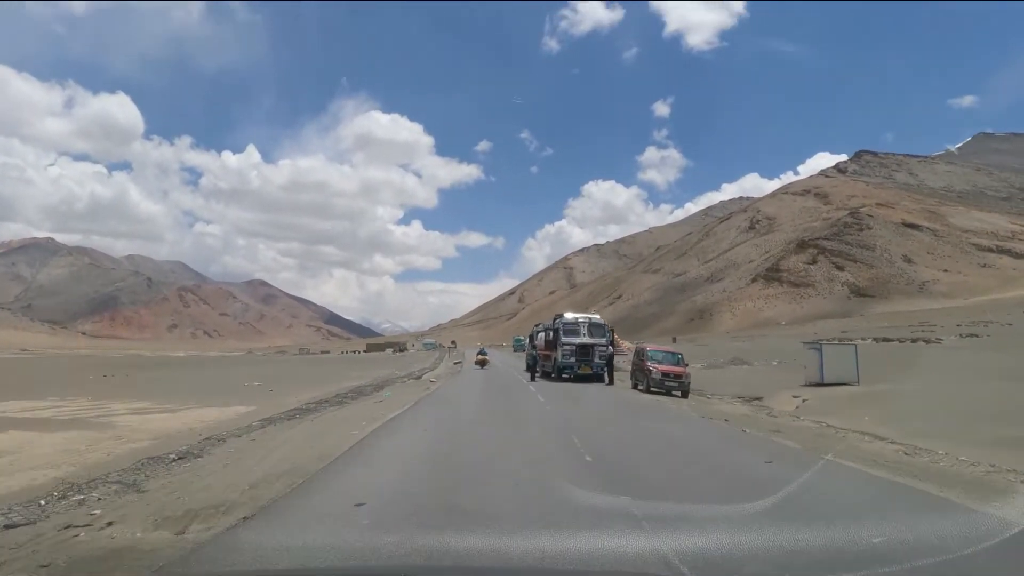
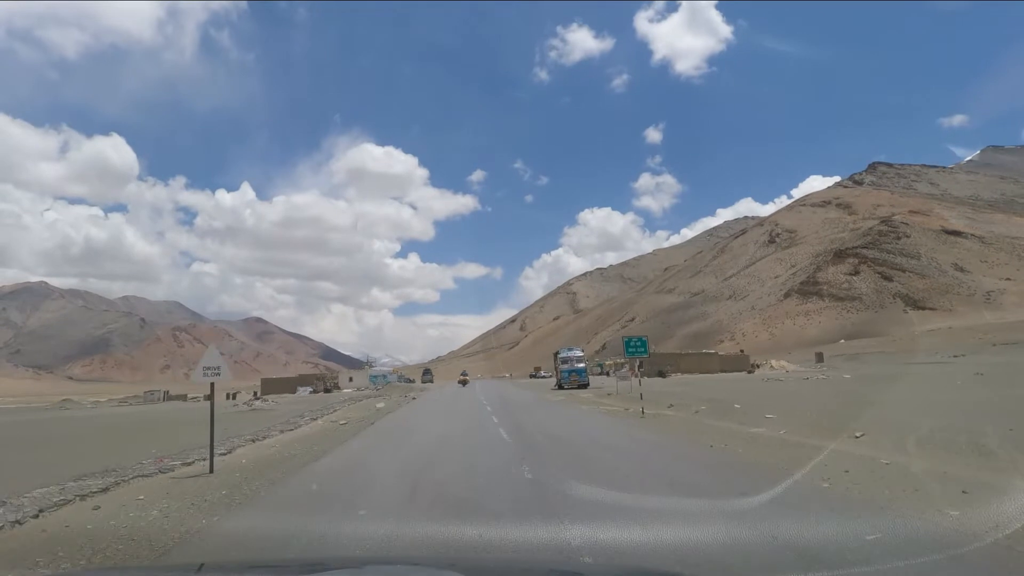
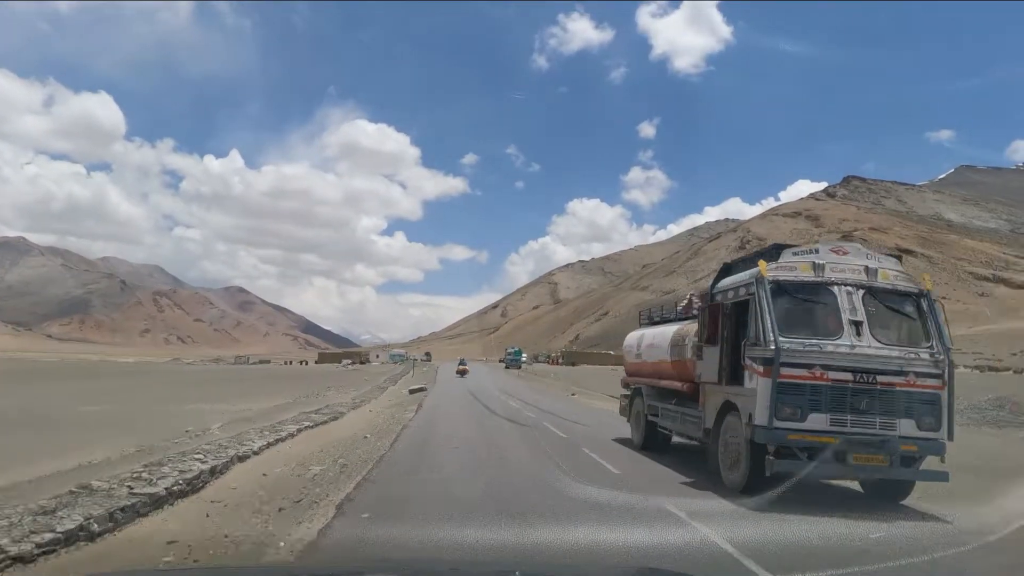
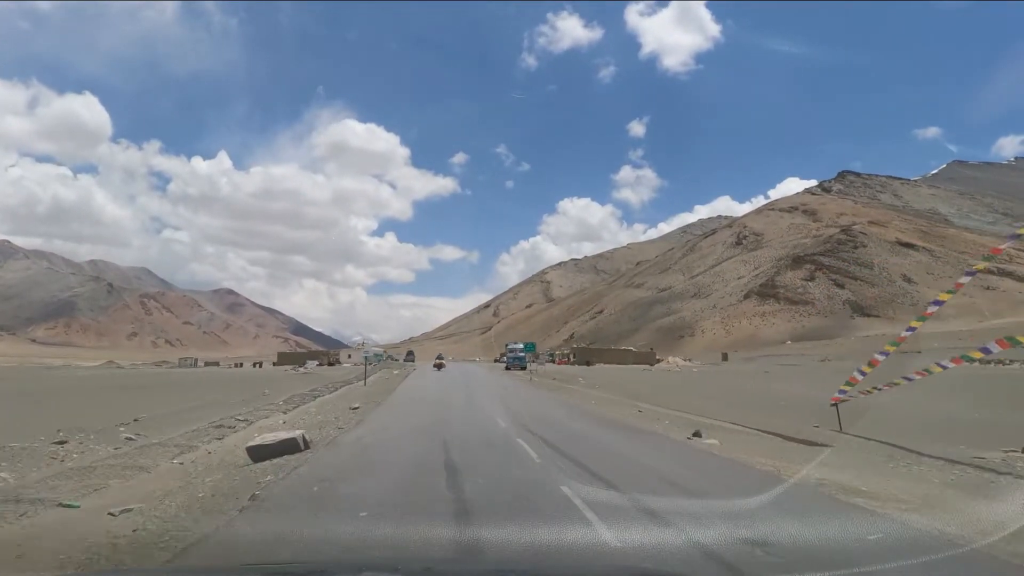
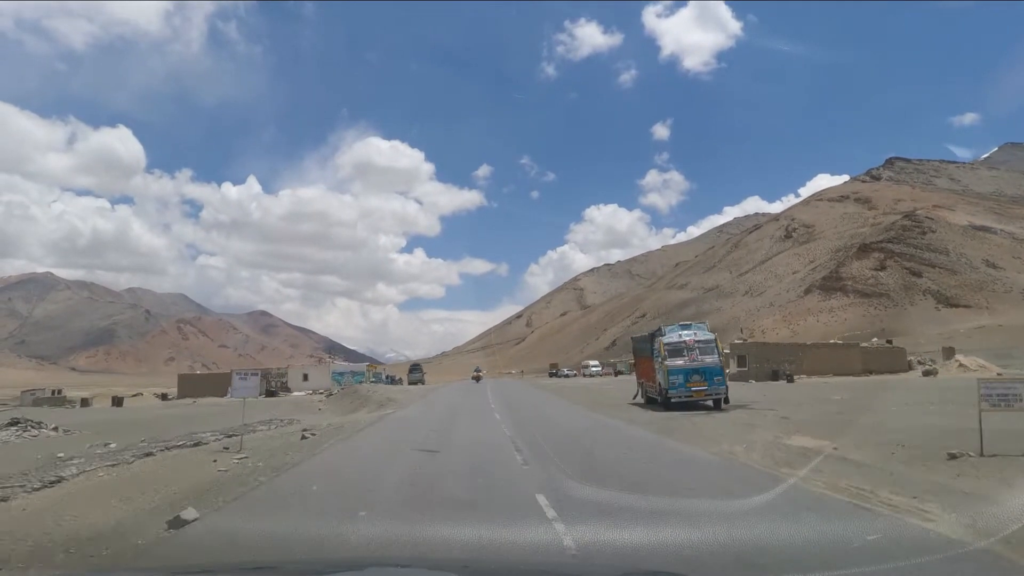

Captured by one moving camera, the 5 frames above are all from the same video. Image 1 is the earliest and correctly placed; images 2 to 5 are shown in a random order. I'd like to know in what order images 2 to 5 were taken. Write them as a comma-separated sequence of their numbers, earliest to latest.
3, 4, 2, 5
